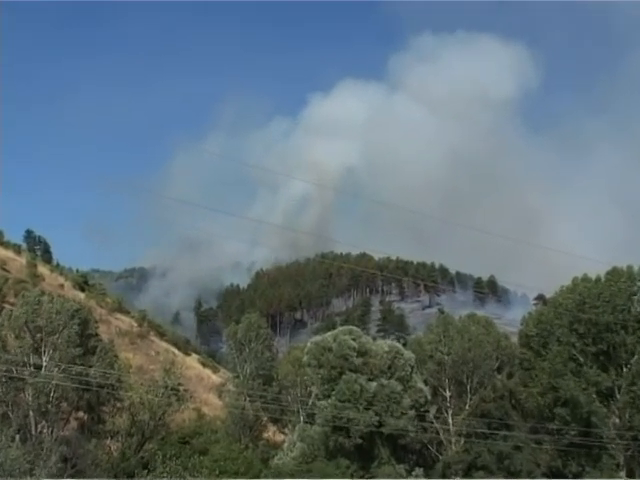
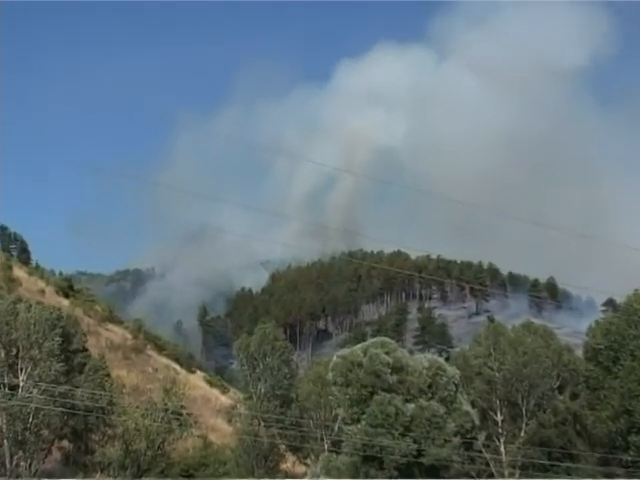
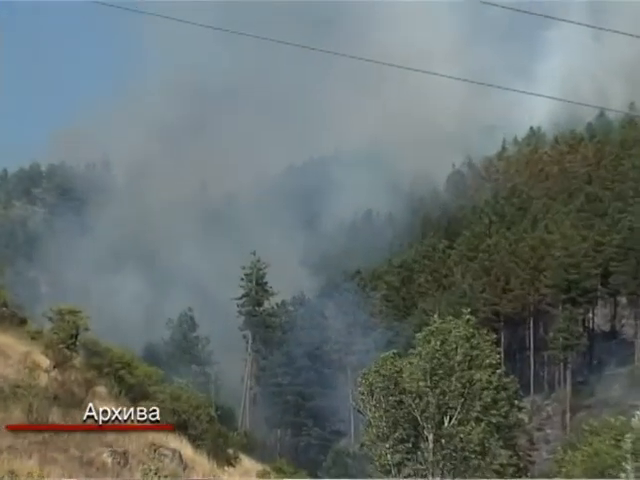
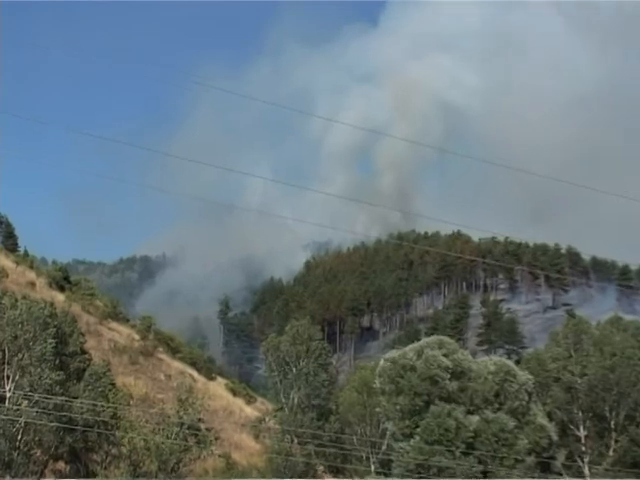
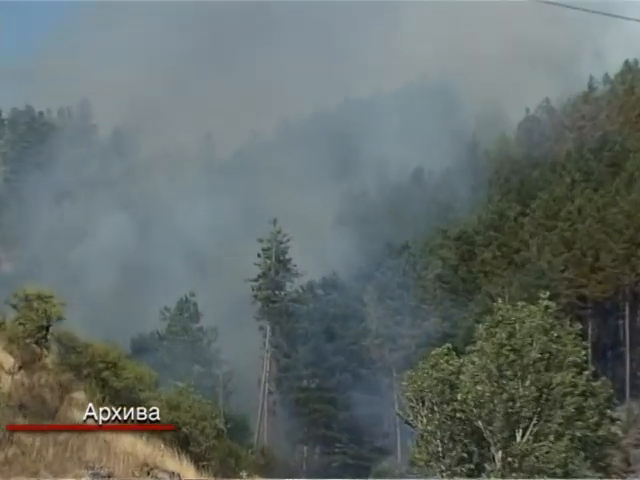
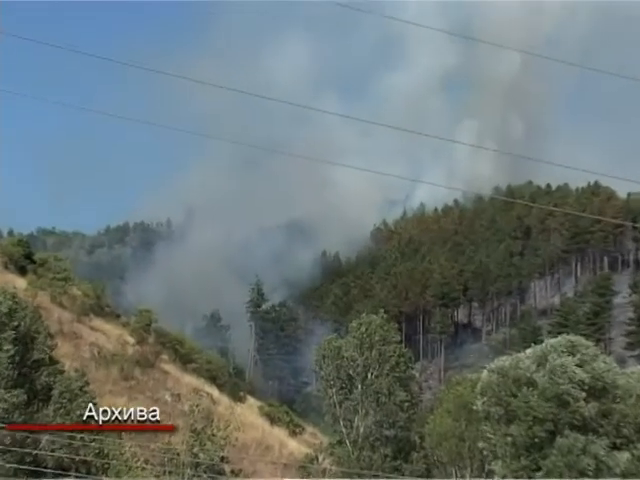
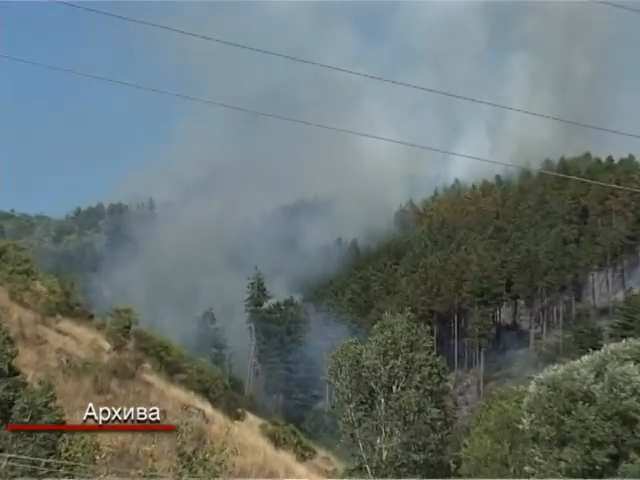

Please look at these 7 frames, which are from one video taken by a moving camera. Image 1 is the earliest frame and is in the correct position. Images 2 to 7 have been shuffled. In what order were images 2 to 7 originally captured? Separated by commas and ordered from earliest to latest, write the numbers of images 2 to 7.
2, 4, 6, 7, 3, 5
